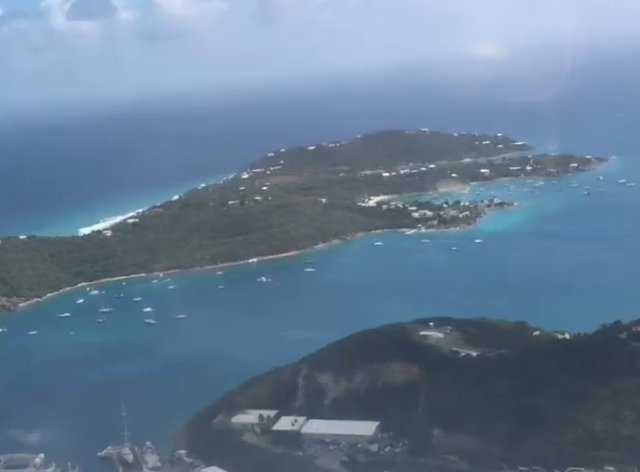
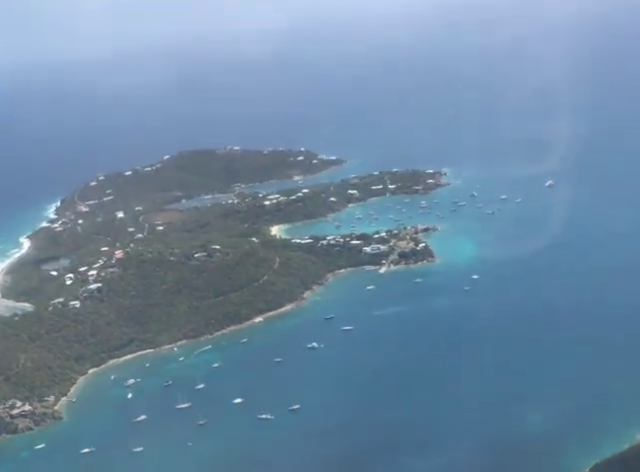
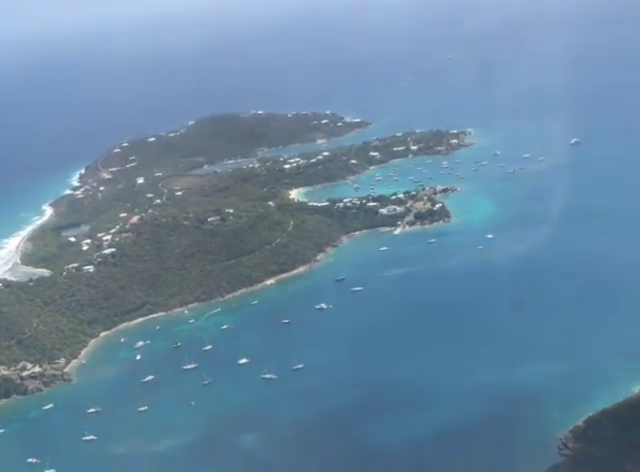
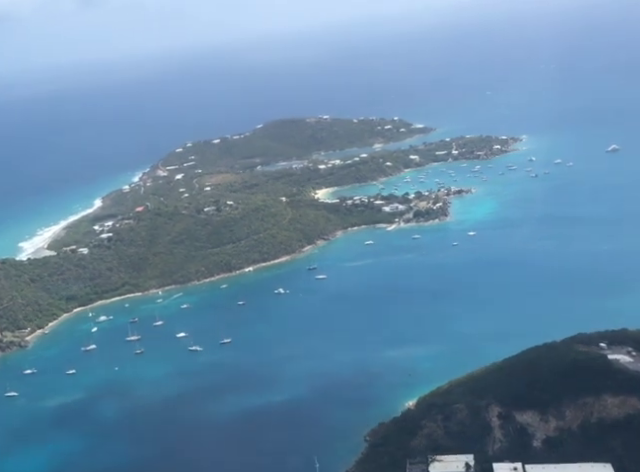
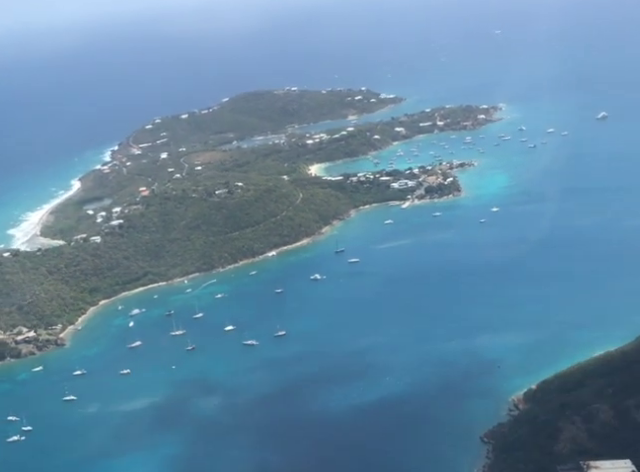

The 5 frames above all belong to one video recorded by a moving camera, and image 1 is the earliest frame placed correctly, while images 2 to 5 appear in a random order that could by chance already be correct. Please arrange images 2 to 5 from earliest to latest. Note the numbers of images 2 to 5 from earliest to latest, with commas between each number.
4, 5, 3, 2
